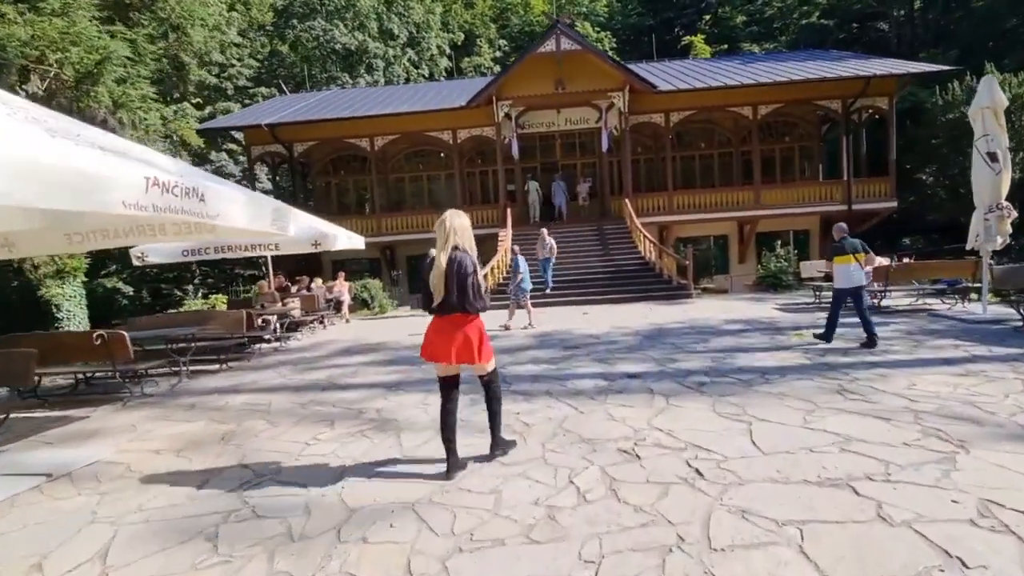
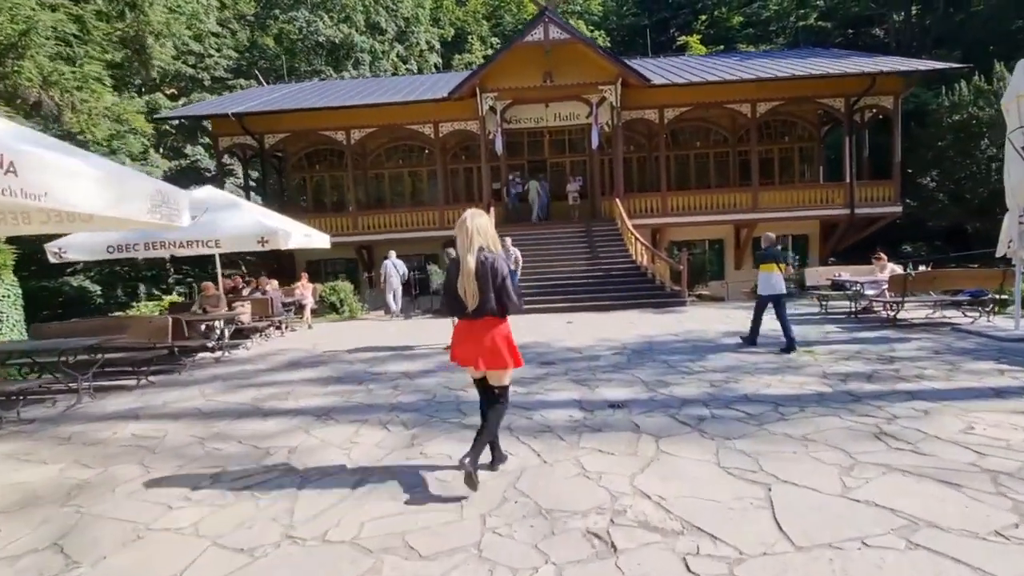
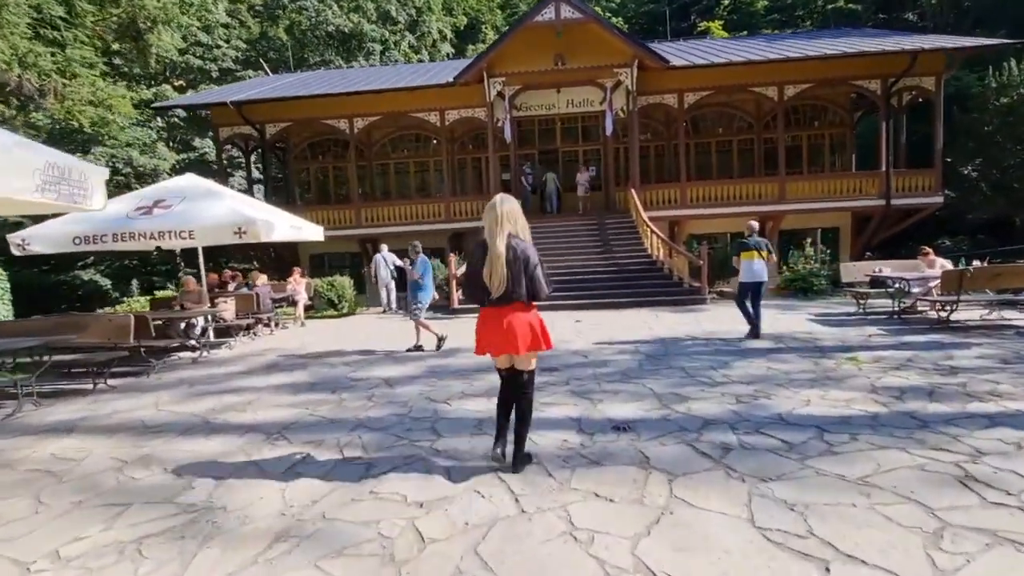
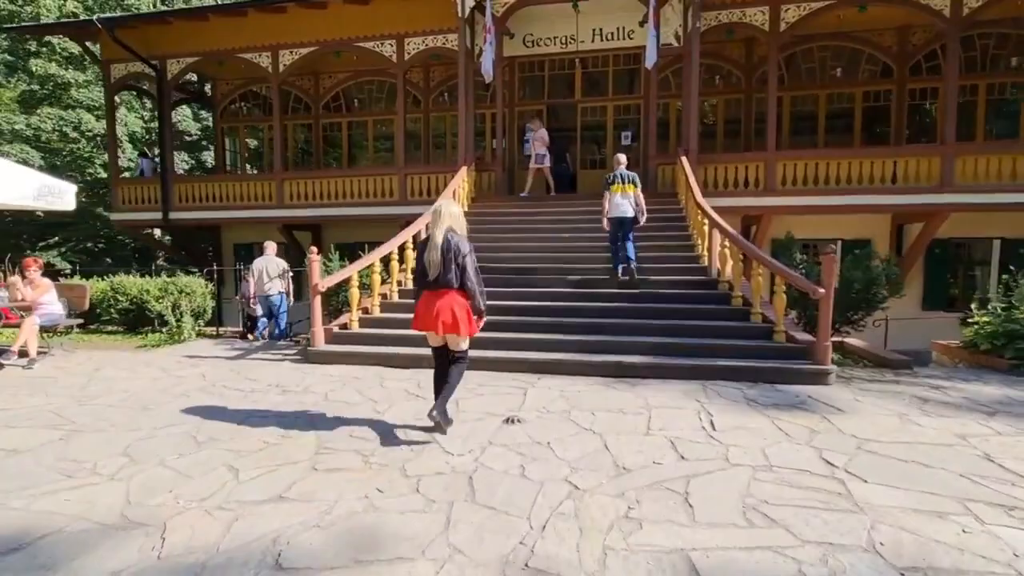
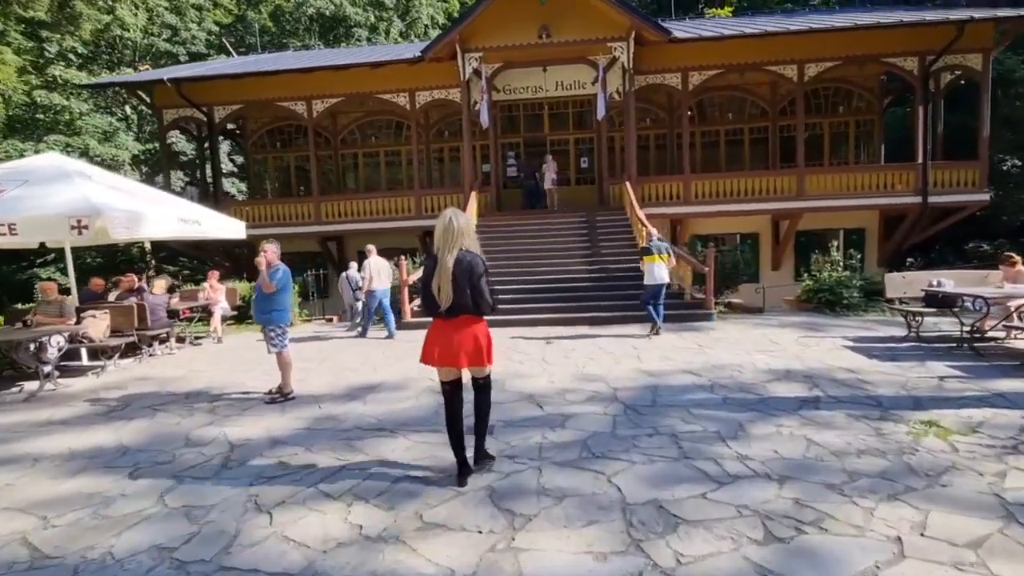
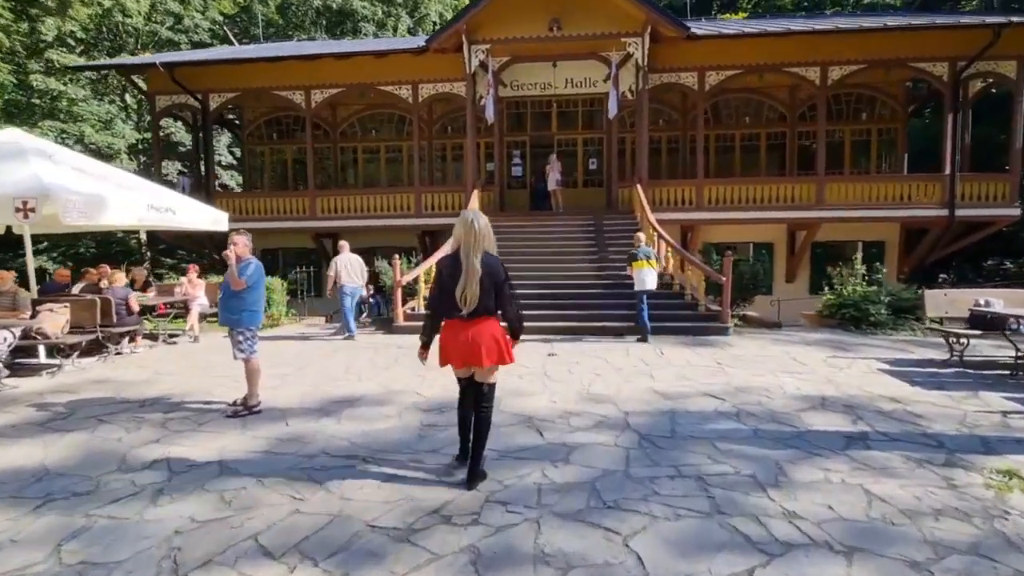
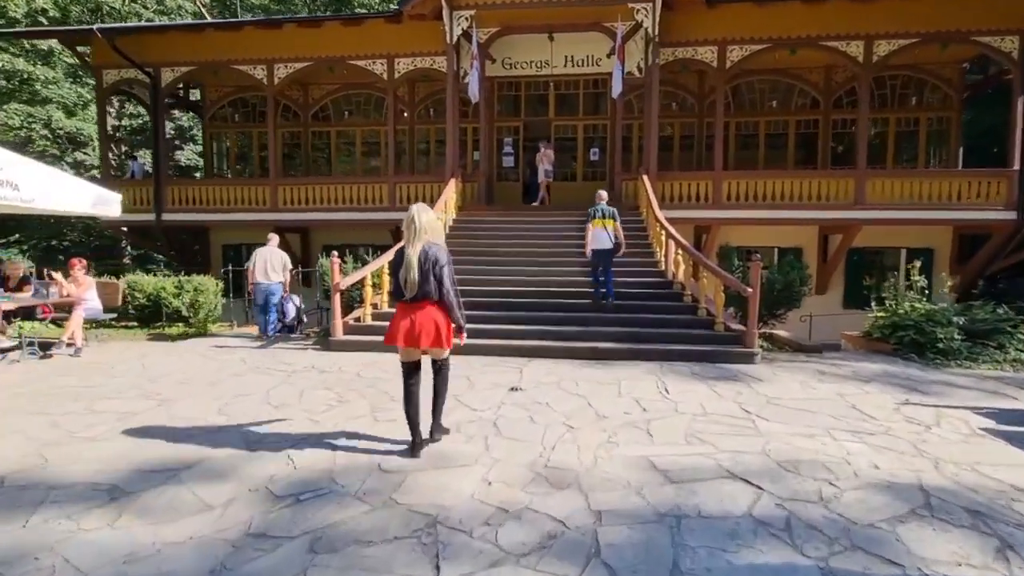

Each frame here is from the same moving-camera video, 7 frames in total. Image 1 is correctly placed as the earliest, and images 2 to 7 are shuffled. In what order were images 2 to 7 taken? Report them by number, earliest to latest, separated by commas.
2, 3, 5, 6, 7, 4
